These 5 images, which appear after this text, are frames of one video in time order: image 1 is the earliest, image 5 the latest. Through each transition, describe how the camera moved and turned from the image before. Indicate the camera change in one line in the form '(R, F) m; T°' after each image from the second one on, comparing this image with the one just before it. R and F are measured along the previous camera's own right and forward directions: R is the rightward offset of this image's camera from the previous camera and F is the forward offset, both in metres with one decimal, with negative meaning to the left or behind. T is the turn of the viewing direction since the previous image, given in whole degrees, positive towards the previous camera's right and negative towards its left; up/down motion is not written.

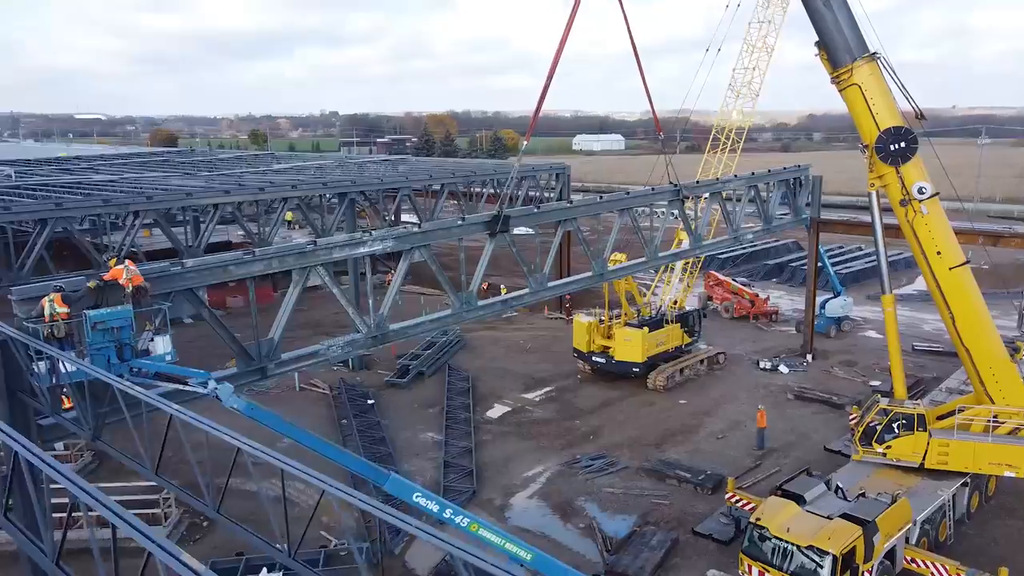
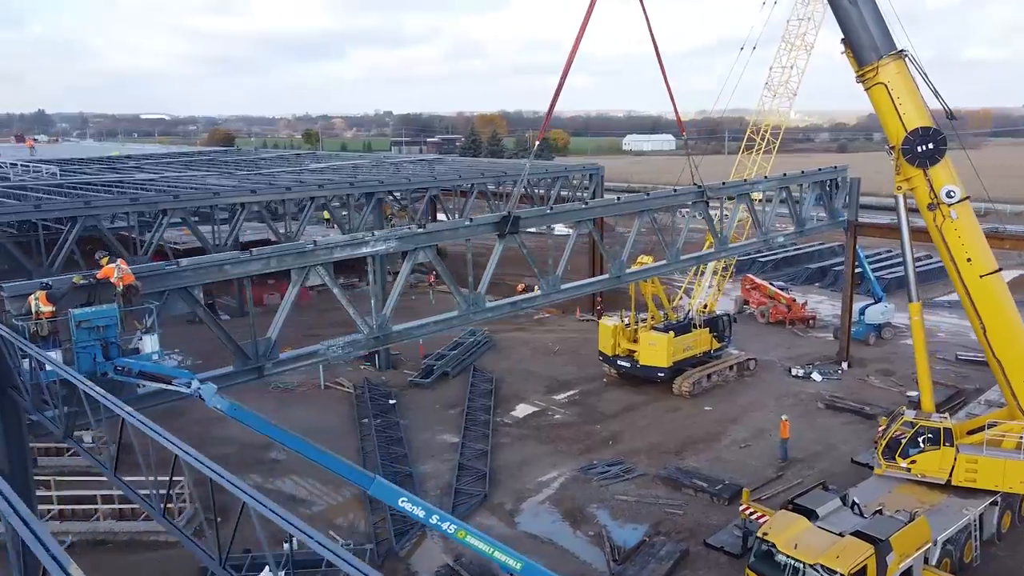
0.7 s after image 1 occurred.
(+0.6, +0.2) m; -3°
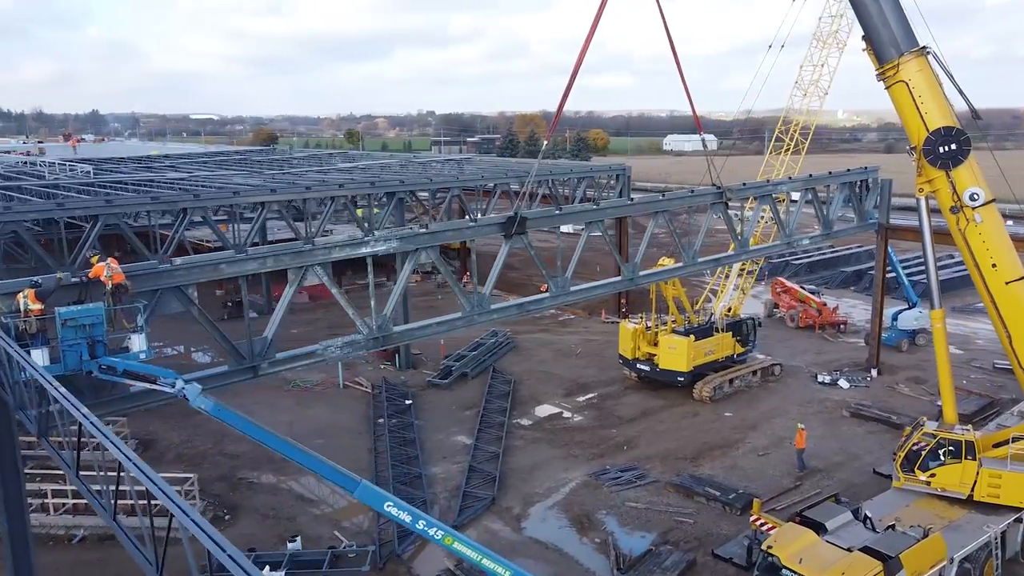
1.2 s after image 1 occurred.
(+0.5, +0.2) m; -3°
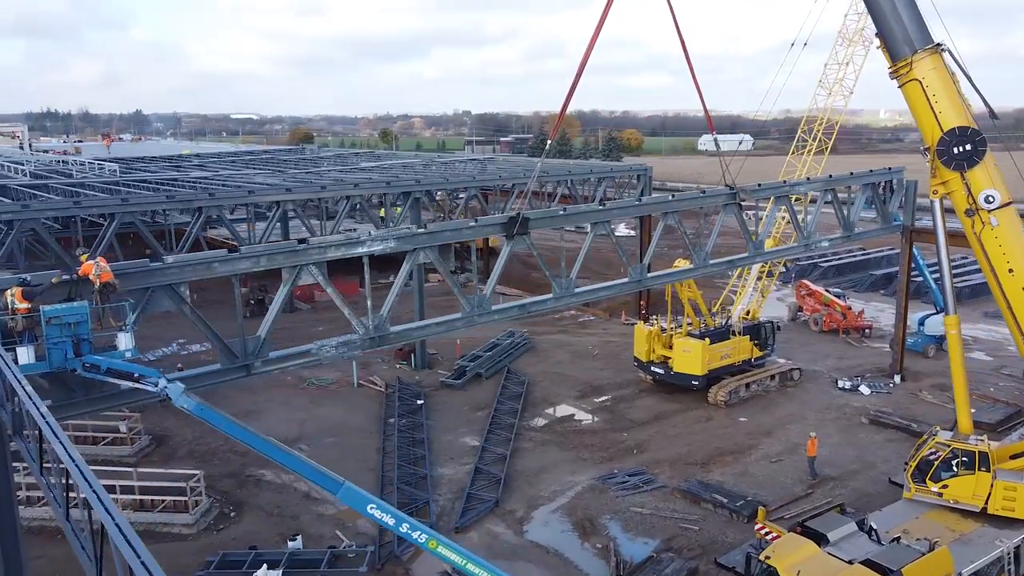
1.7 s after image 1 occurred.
(+0.5, +0.1) m; -2°
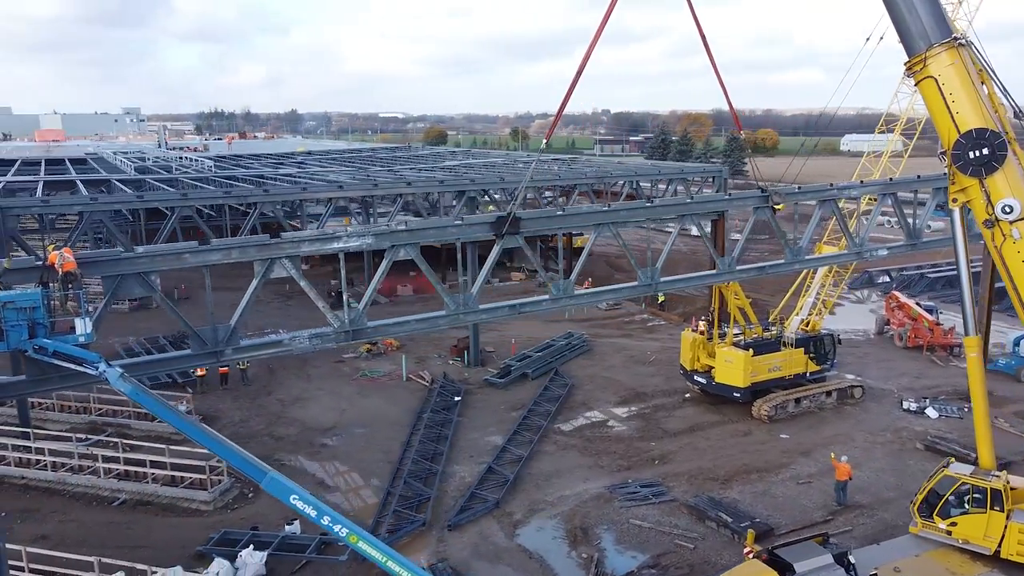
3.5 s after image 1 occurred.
(+2.2, +0.3) m; -9°
